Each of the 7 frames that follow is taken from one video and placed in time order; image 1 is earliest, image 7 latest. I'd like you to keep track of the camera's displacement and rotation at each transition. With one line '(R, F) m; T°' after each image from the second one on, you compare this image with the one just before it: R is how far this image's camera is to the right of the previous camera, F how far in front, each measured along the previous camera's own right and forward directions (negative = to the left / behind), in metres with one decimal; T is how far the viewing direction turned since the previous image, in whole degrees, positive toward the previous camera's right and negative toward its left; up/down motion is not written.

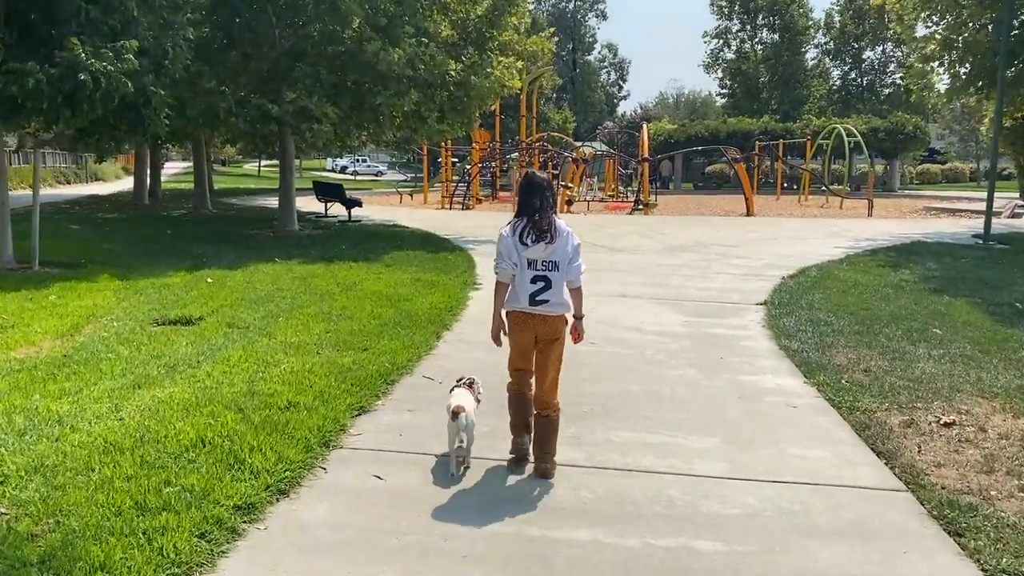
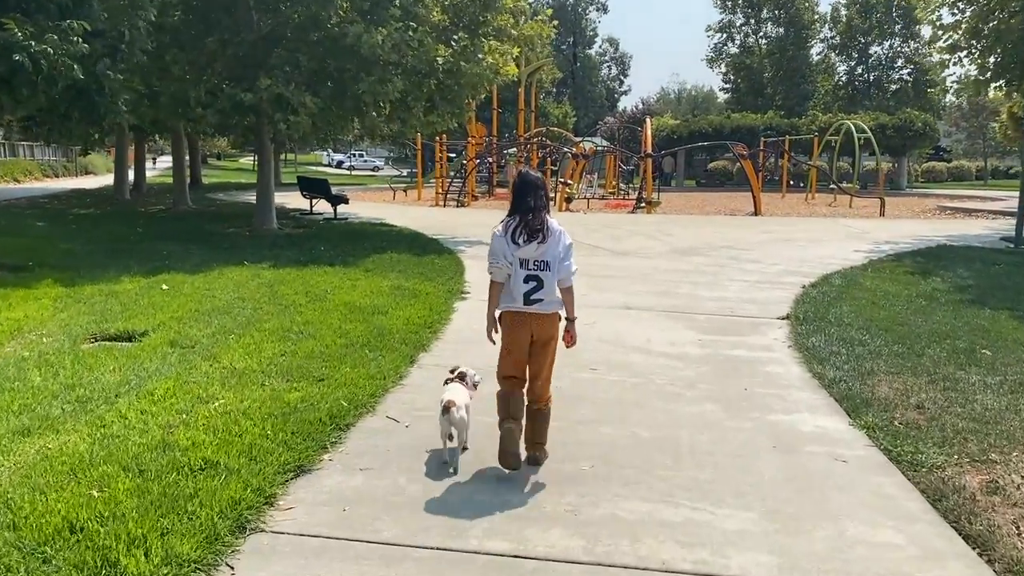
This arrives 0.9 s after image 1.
(+0.1, +1.0) m; 0°
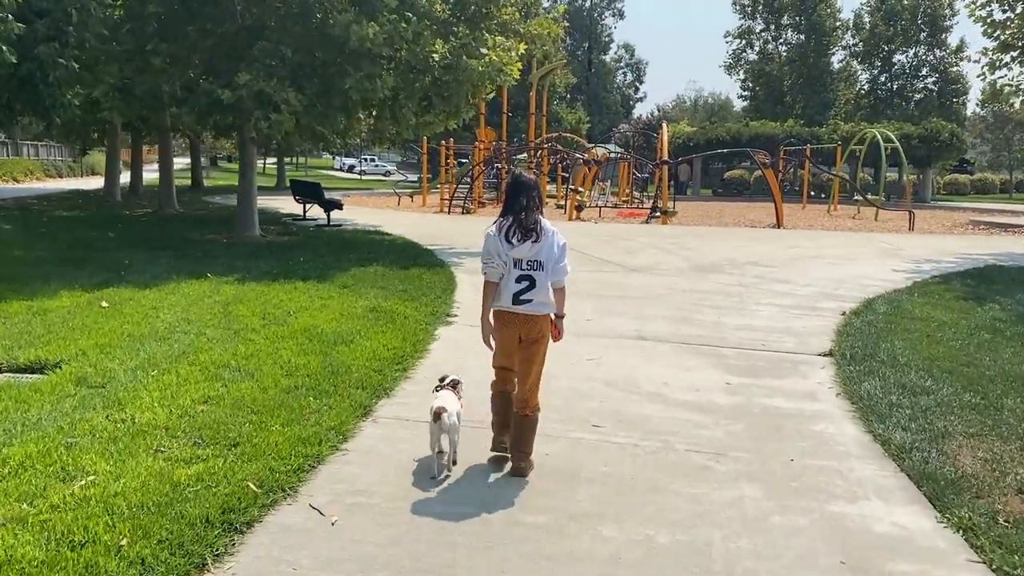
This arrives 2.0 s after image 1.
(+0.2, +1.2) m; -1°
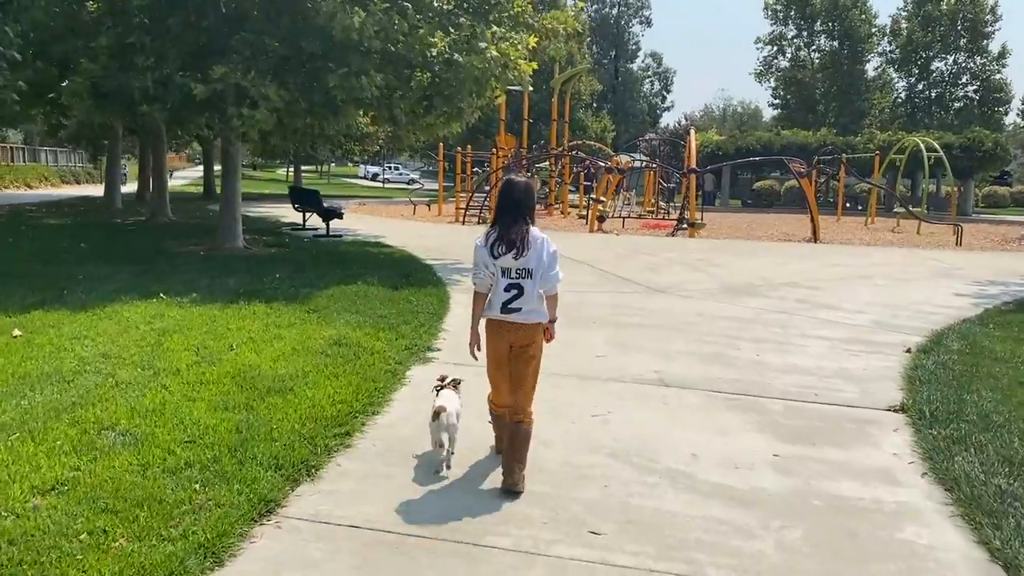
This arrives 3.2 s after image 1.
(+0.2, +1.4) m; -2°
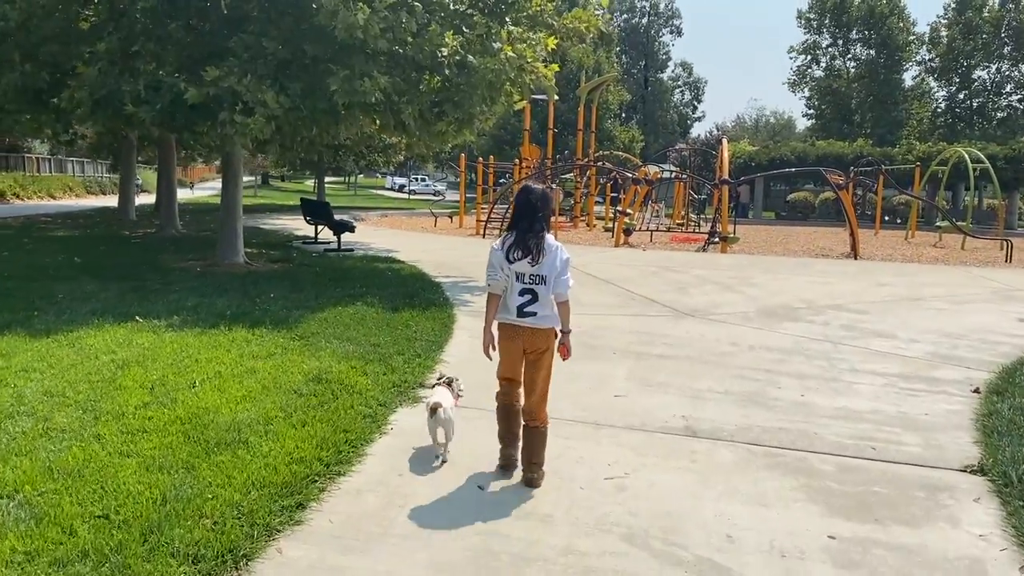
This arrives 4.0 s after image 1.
(+0.1, +0.8) m; -2°
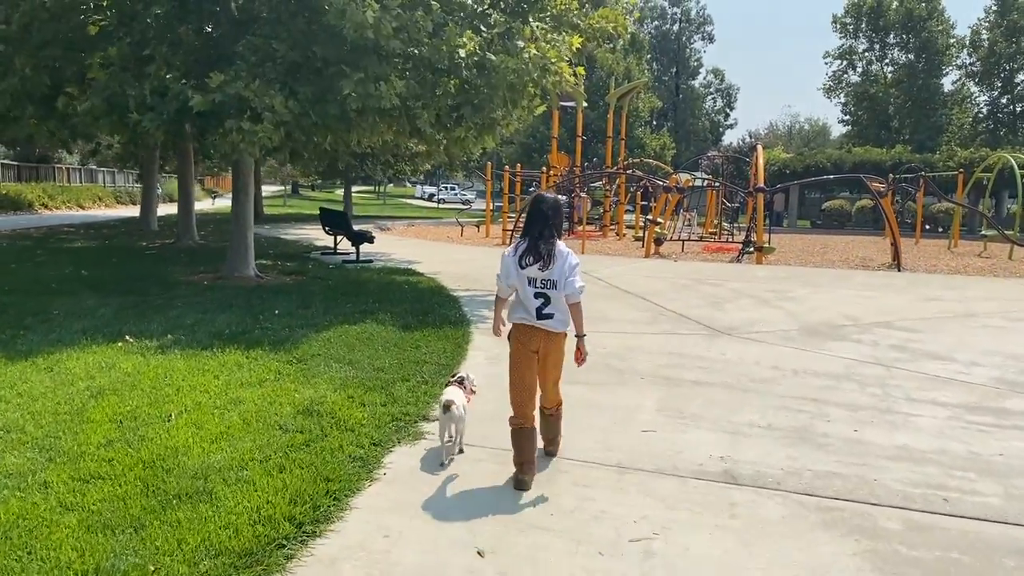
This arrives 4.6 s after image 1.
(+0.1, +0.6) m; -2°
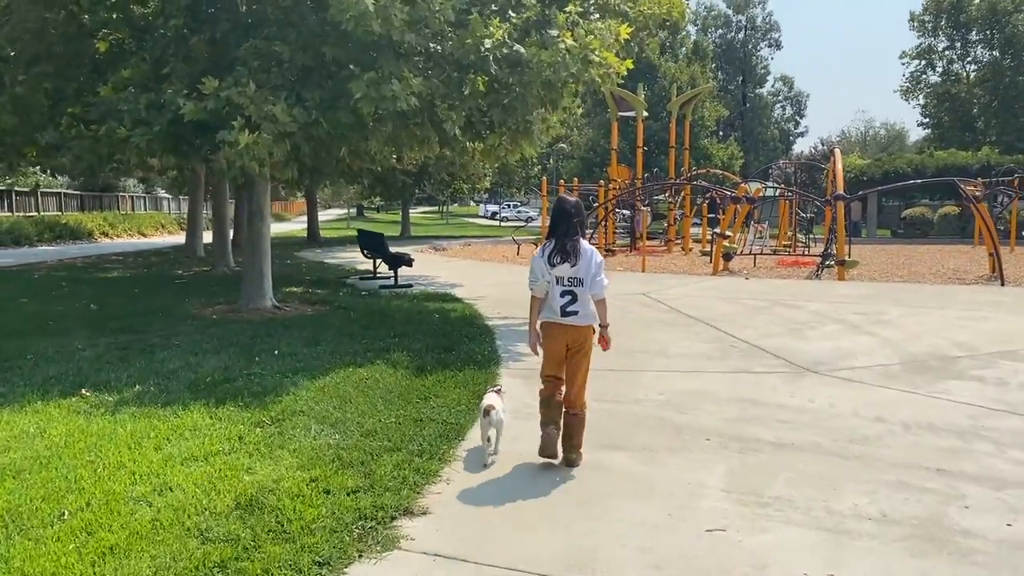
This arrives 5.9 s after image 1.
(+0.2, +1.3) m; -4°
